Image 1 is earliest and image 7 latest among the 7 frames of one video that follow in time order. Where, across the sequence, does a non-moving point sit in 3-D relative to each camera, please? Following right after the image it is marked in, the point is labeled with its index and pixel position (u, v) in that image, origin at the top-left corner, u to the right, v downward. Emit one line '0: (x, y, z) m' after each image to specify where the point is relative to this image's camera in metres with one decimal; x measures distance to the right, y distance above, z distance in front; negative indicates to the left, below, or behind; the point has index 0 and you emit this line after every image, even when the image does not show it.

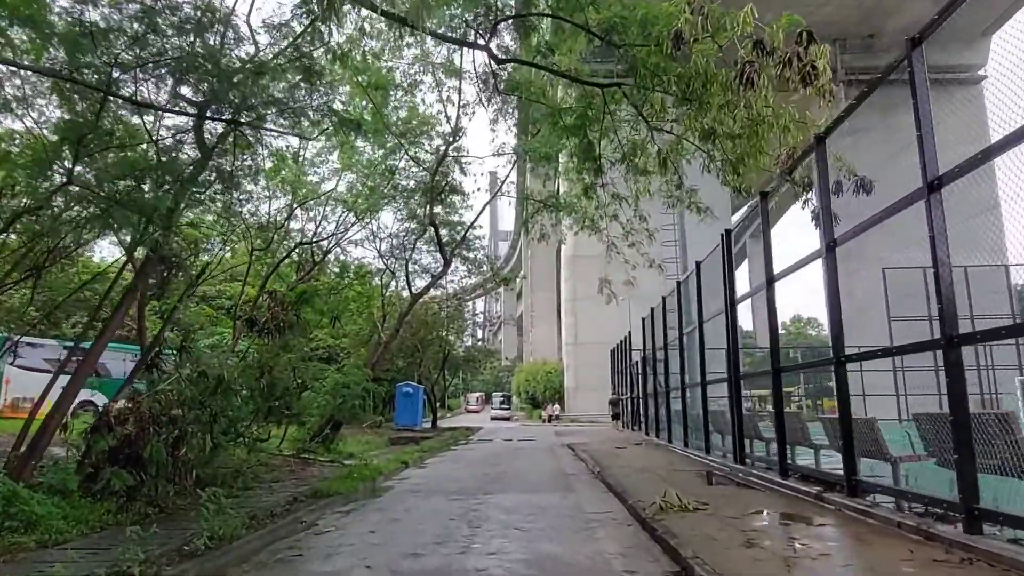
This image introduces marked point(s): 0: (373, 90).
0: (-2.1, +2.9, +16.4) m
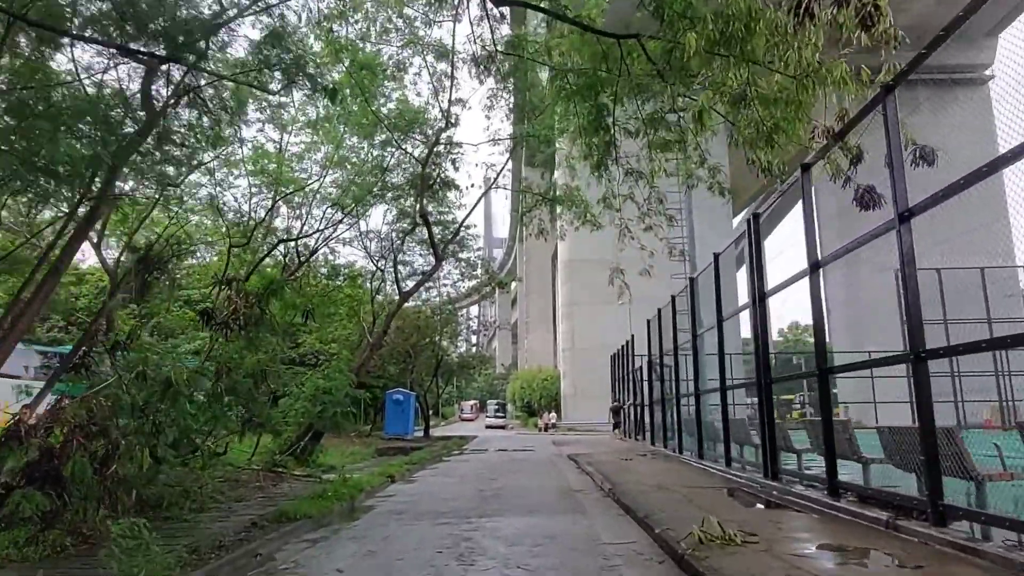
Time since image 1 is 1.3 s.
0: (-2.1, +2.9, +15.2) m
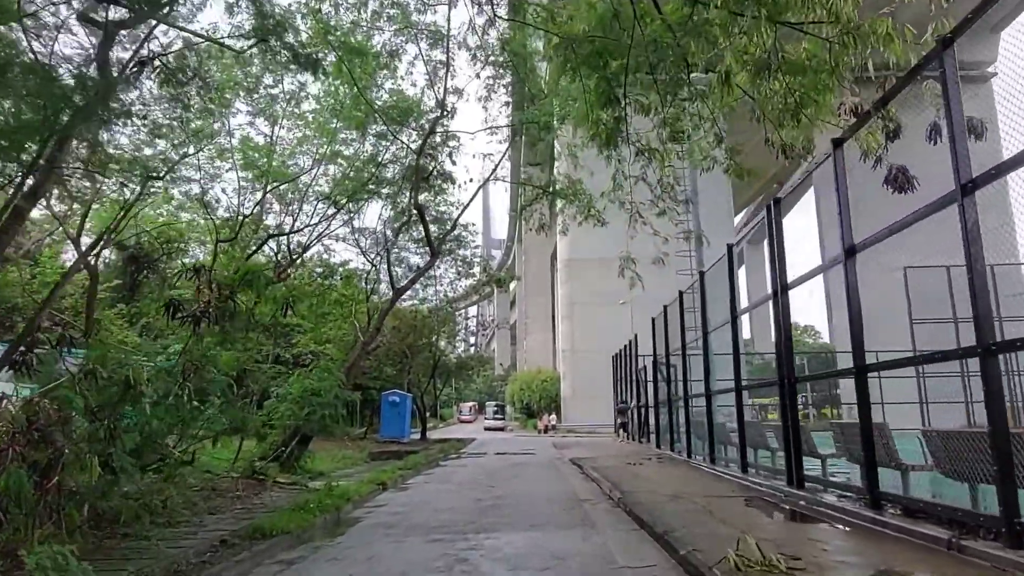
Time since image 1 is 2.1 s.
0: (-2.1, +3.0, +14.5) m
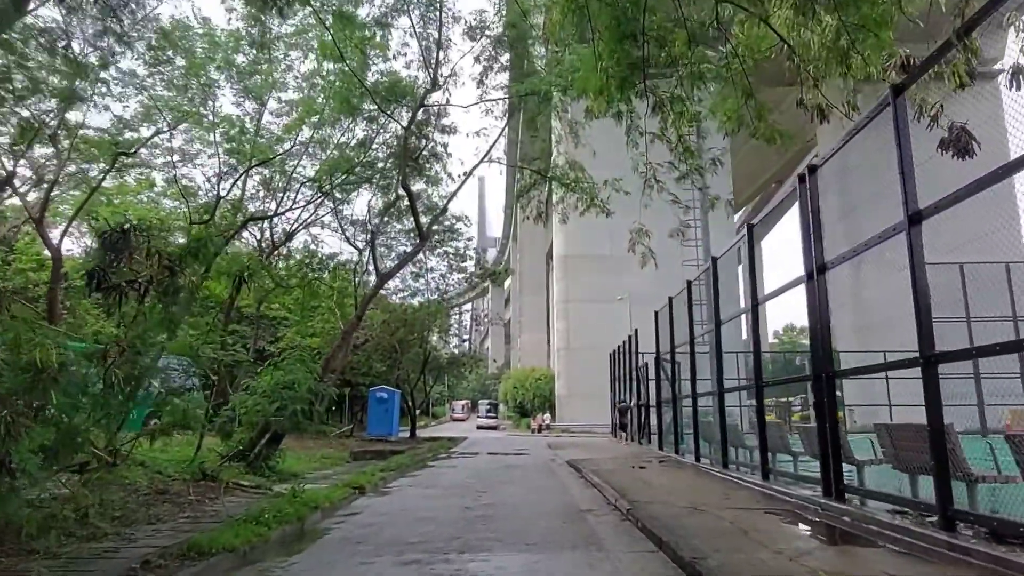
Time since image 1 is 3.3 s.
0: (-2.1, +3.2, +13.5) m
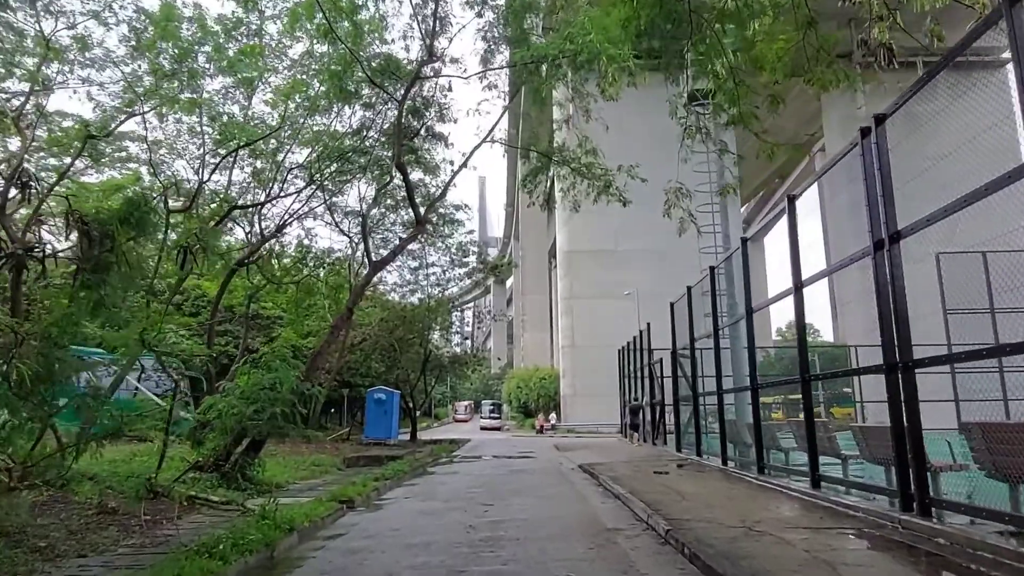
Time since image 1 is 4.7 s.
0: (-2.1, +3.2, +12.4) m
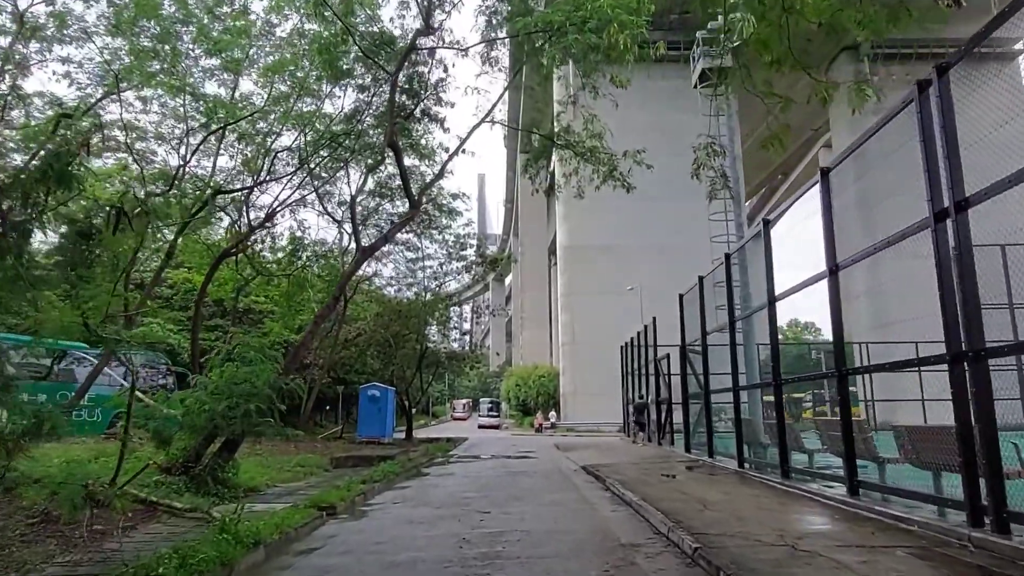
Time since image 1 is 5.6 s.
0: (-2.1, +3.4, +11.6) m
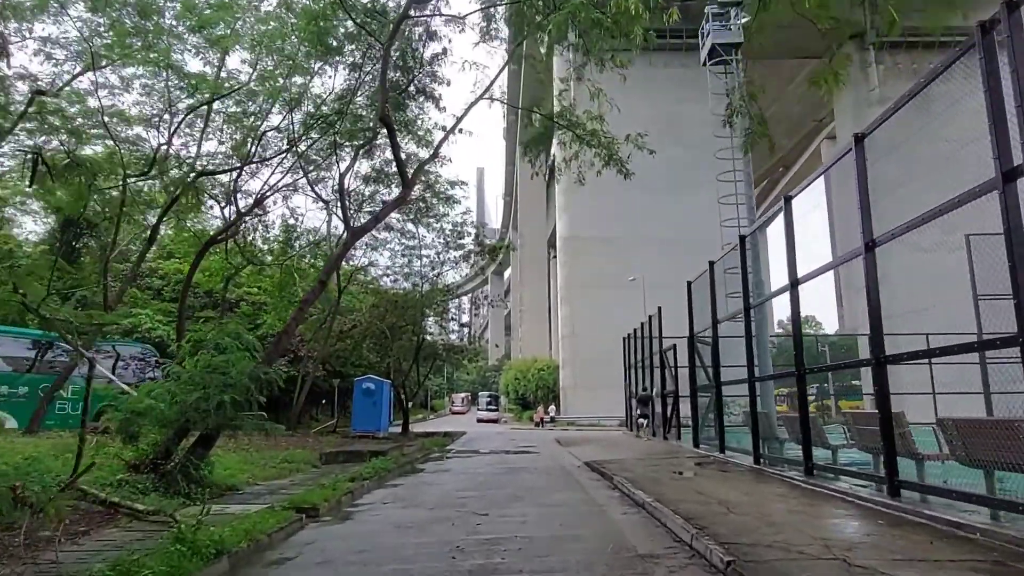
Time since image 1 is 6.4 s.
0: (-2.1, +3.5, +10.9) m
